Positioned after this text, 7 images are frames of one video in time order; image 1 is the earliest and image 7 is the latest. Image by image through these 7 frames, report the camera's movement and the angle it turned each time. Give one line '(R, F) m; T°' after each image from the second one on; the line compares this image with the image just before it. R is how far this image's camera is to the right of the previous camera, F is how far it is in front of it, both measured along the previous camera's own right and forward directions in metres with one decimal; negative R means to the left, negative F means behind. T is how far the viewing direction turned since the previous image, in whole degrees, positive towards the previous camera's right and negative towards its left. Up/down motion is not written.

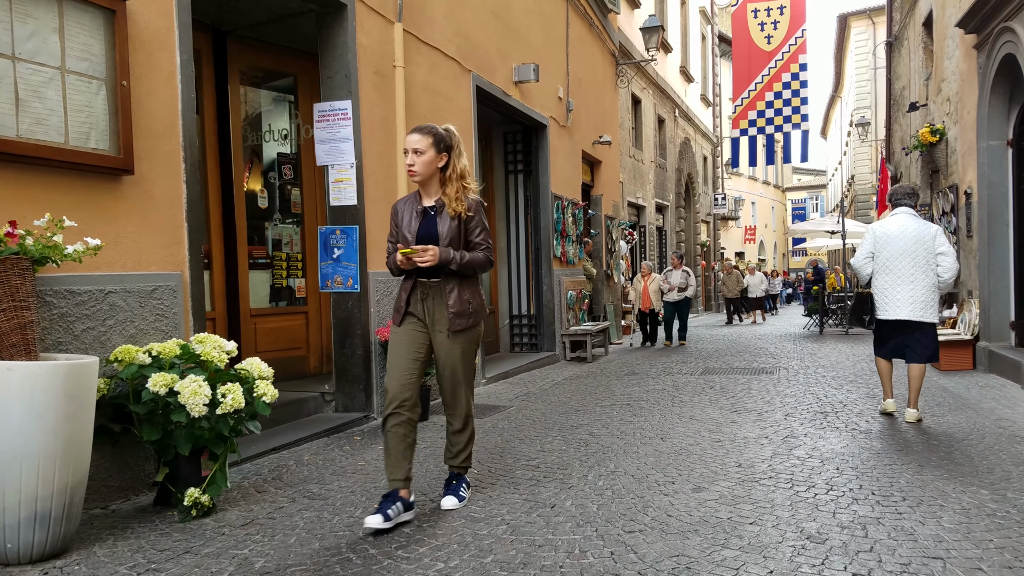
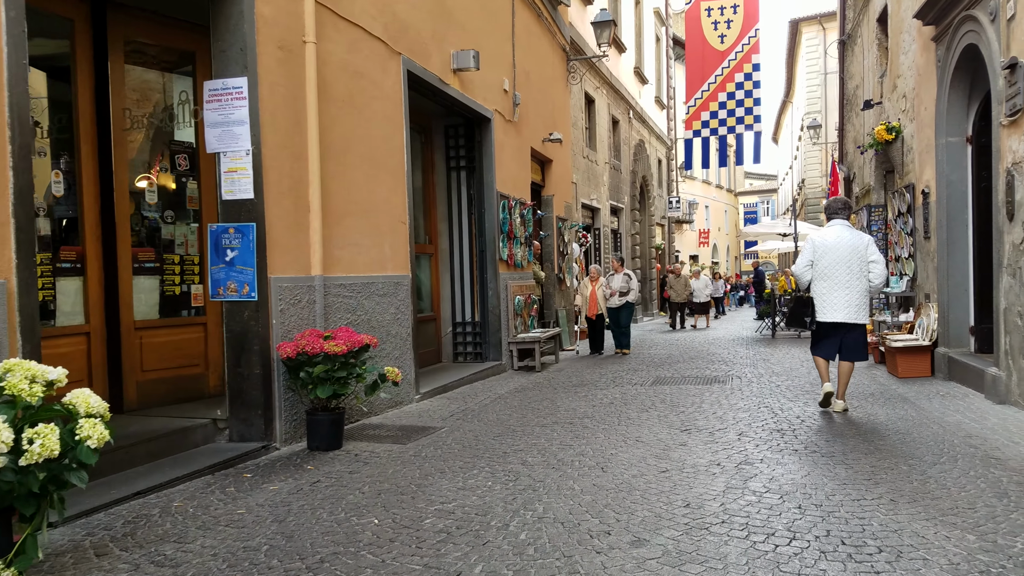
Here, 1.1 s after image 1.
(+0.2, +0.6) m; +3°
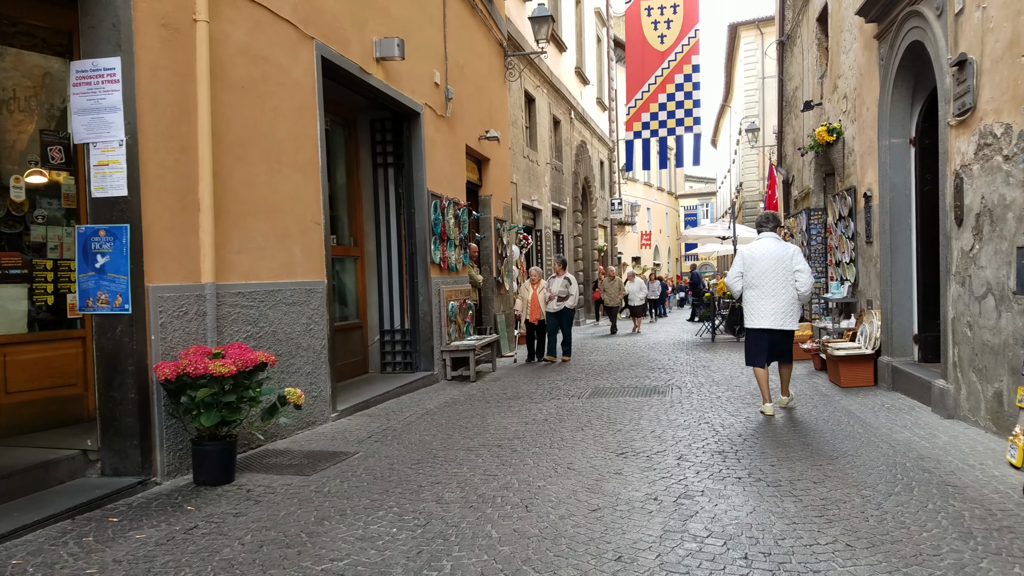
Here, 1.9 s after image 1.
(+0.2, +0.5) m; +4°
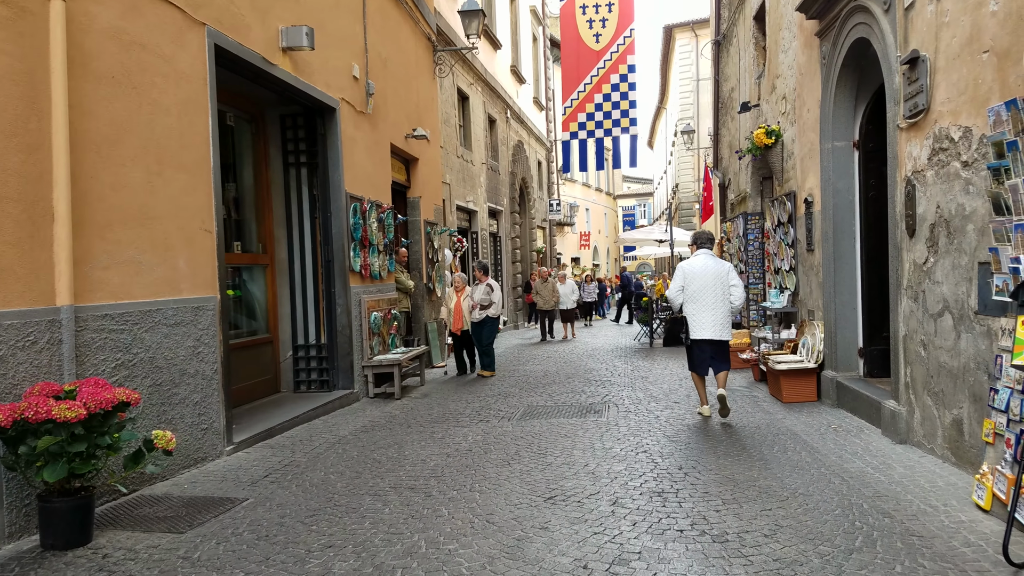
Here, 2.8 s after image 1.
(+0.2, +0.6) m; +5°
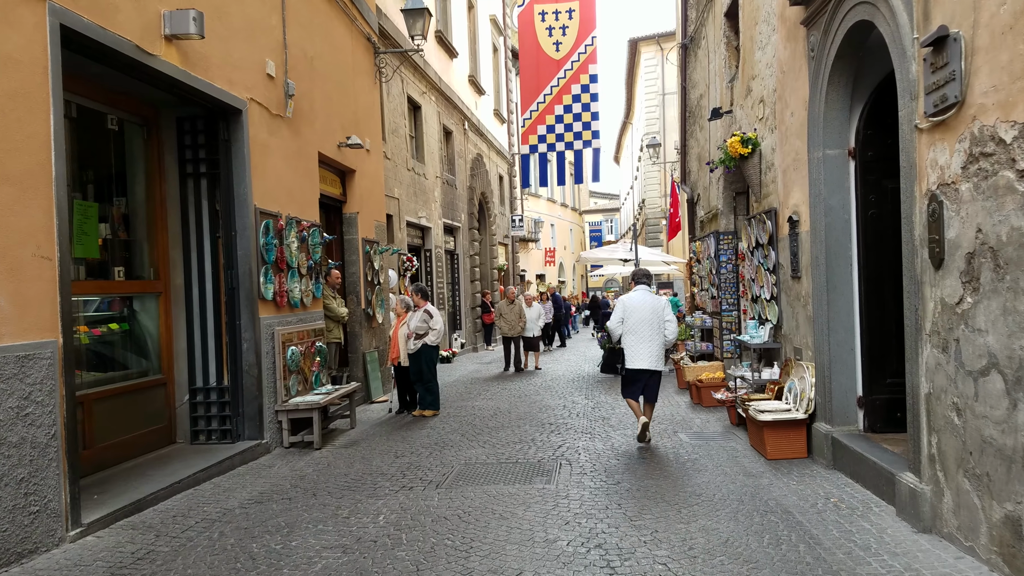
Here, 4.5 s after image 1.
(+0.3, +1.1) m; +3°
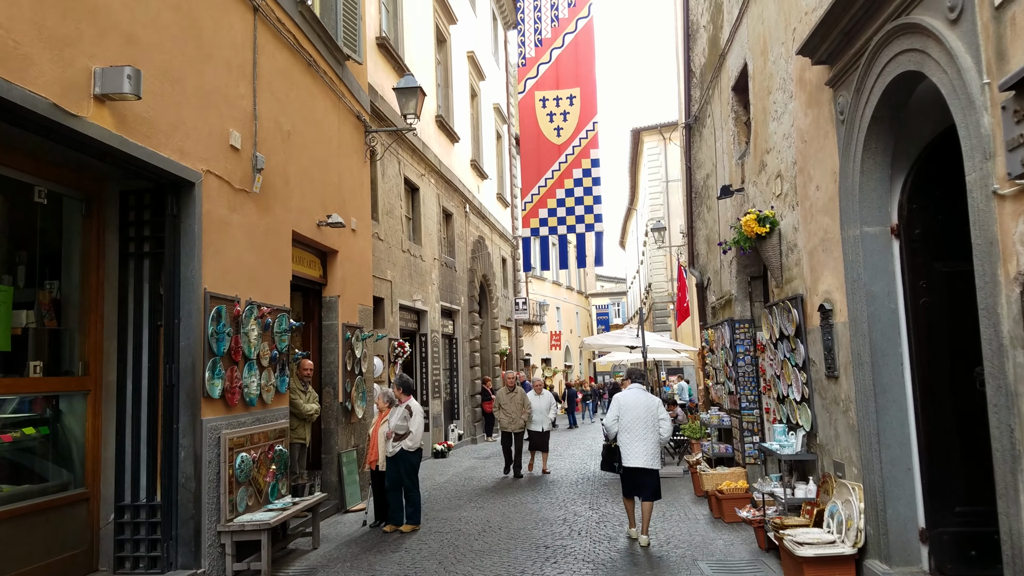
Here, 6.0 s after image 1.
(+0.2, +0.9) m; -1°
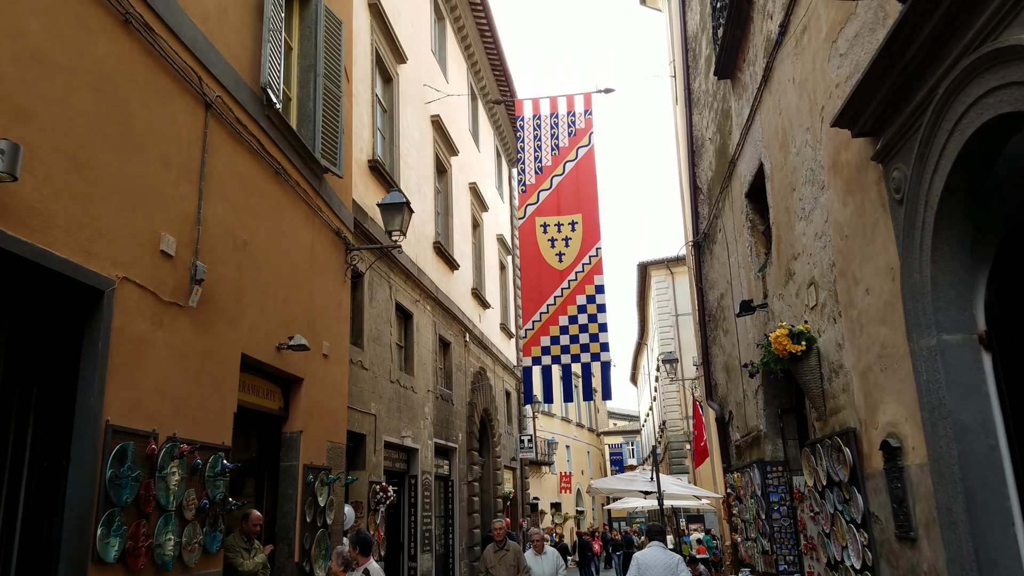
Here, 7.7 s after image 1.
(+0.2, +1.1) m; -1°
